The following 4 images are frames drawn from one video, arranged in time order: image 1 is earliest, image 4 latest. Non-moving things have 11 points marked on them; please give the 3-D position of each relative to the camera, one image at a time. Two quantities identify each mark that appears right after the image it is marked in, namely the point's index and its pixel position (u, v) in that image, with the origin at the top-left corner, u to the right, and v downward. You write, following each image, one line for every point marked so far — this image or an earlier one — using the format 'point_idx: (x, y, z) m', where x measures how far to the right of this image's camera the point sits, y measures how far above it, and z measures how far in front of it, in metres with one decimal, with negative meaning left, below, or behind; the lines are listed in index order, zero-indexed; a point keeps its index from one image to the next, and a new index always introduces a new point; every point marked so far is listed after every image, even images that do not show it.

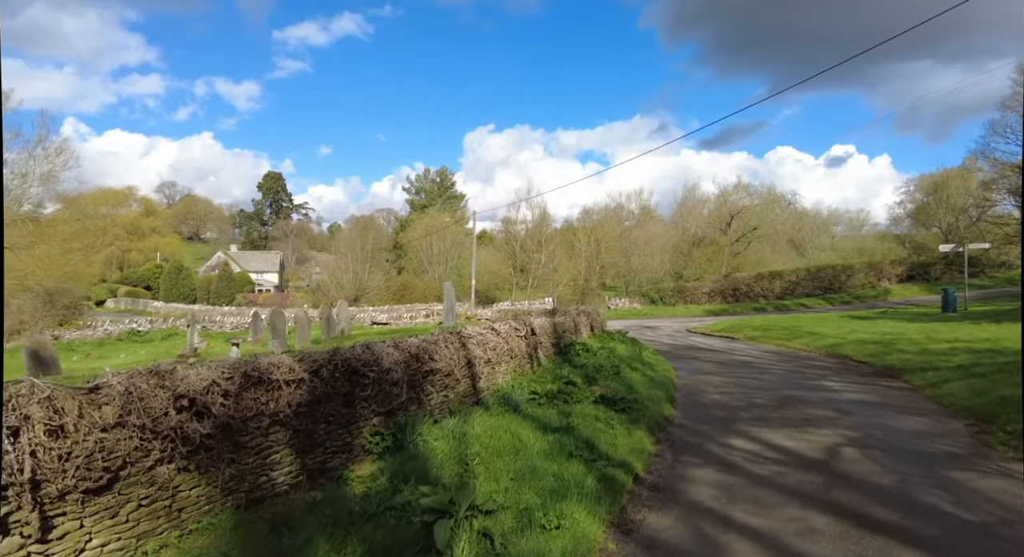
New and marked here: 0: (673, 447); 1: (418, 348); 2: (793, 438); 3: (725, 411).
0: (+1.8, -1.9, +6.6) m
1: (-1.0, -0.7, +6.3) m
2: (+3.2, -1.8, +6.9) m
3: (+3.1, -1.9, +8.6) m
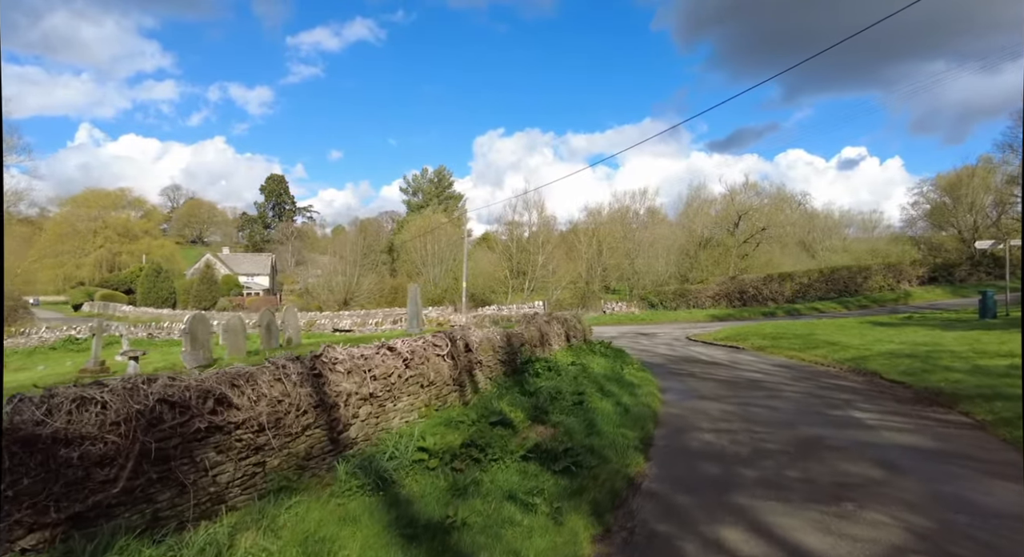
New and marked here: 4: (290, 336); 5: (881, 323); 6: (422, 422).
0: (+0.8, -1.8, +4.1) m
1: (-2.0, -0.7, +3.7) m
2: (+2.2, -1.8, +4.2) m
3: (+2.1, -1.9, +6.0) m
4: (-6.6, -1.7, +17.9) m
5: (+12.2, -1.5, +19.7) m
6: (-0.9, -1.5, +6.1) m
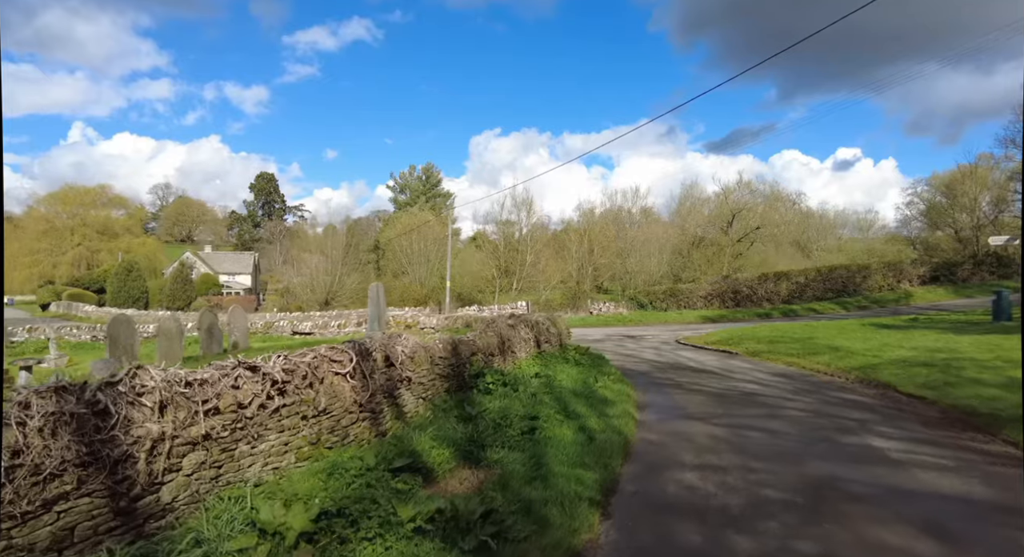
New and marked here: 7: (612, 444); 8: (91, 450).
0: (+0.1, -1.8, +2.4) m
1: (-2.7, -0.6, +2.1) m
2: (+1.5, -1.7, +2.6) m
3: (+1.4, -1.8, +4.4) m
4: (-7.4, -1.7, +16.2) m
5: (+11.4, -1.4, +18.2) m
6: (-1.6, -1.4, +4.5) m
7: (+1.1, -1.8, +6.5) m
8: (-2.2, -0.9, +3.2) m
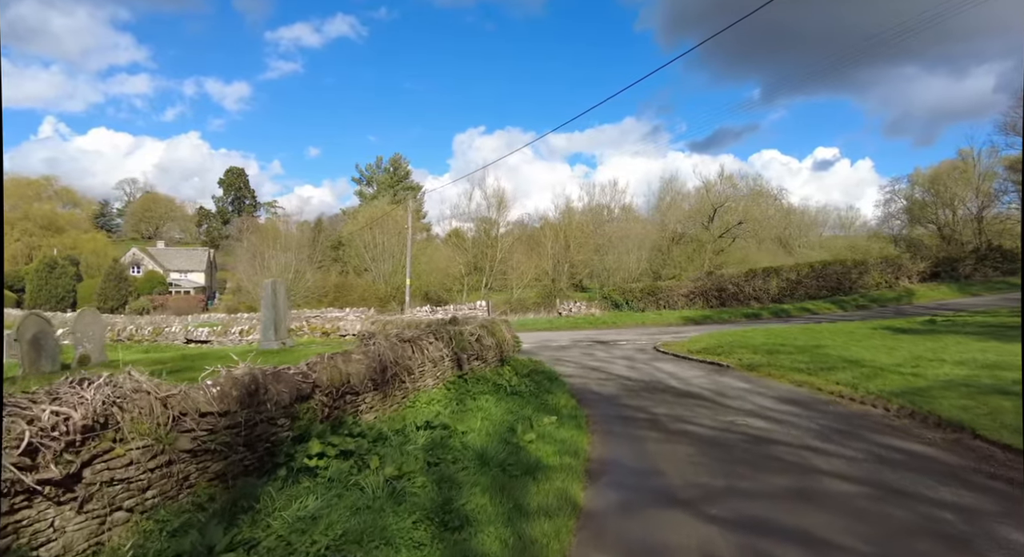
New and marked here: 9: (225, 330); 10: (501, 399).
0: (-0.9, -1.7, -1.1) m
1: (-3.6, -0.6, -1.5) m
2: (+0.6, -1.7, -0.8) m
3: (+0.4, -1.7, +0.9) m
4: (-8.8, -1.6, +12.4) m
5: (+9.9, -1.3, +15.1) m
6: (-2.7, -1.3, +0.9) m
7: (0.0, -1.7, +3.1) m
8: (-3.2, -0.8, -0.4) m
9: (-7.9, -1.4, +16.5) m
10: (-0.1, -1.5, +7.7) m
